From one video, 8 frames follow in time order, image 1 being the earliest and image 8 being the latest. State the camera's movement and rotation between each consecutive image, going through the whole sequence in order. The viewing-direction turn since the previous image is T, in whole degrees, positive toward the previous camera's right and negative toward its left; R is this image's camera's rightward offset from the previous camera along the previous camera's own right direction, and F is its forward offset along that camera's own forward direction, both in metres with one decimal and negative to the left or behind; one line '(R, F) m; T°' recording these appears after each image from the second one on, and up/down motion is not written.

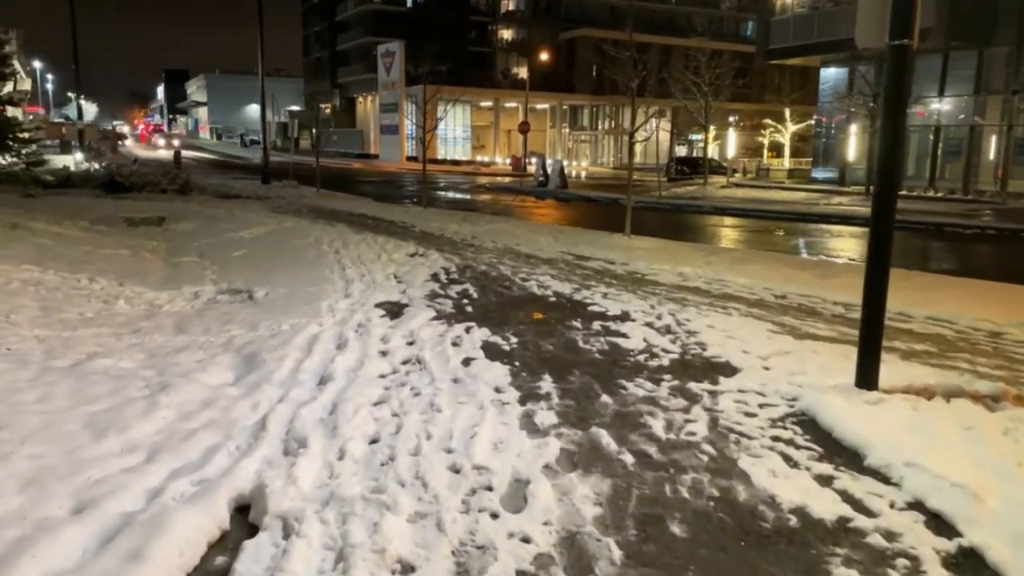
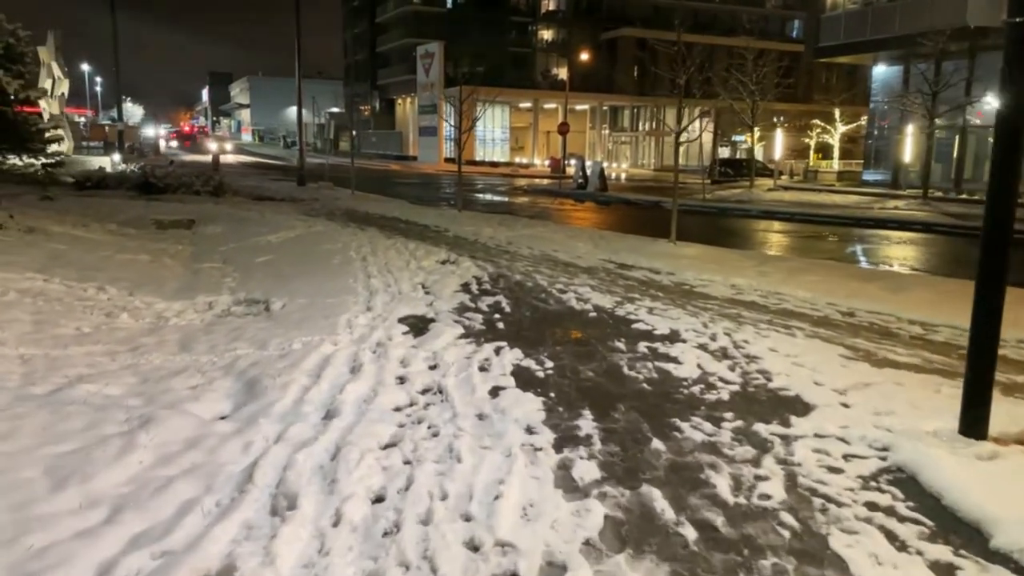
(0.0, +0.9) m; -3°
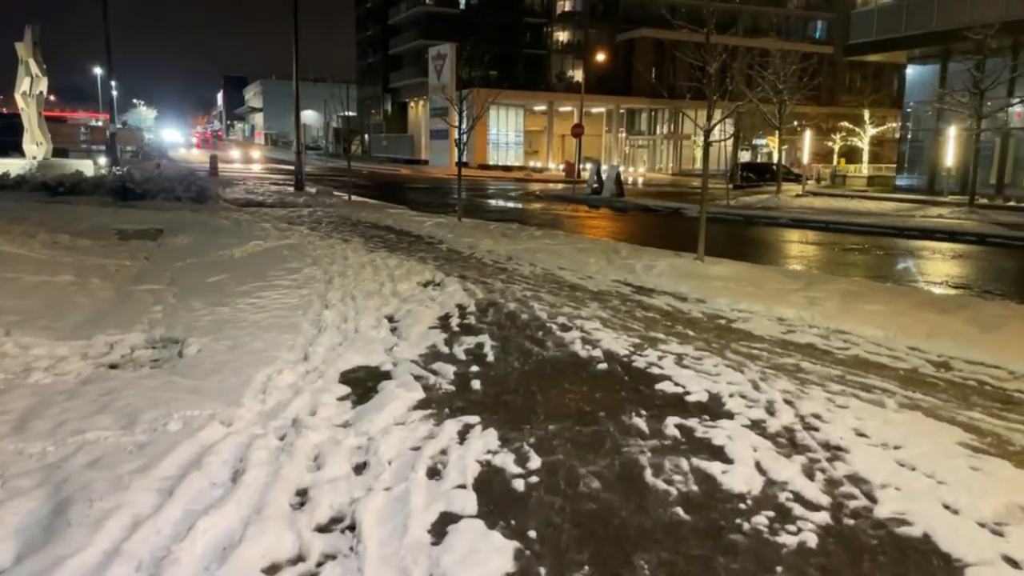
(+0.3, +2.2) m; -1°
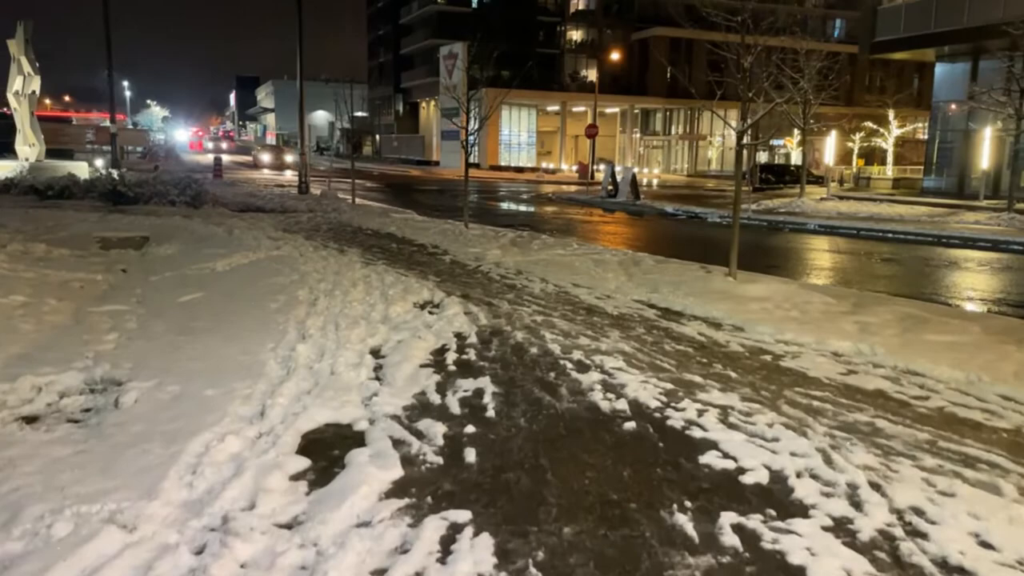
(0.0, +1.3) m; -1°
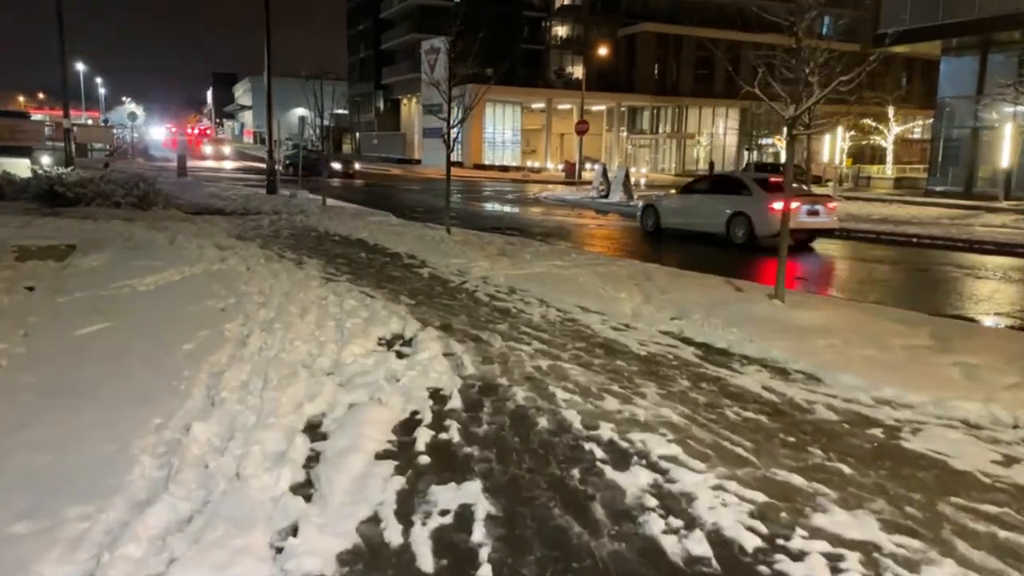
(-0.1, +2.3) m; +1°
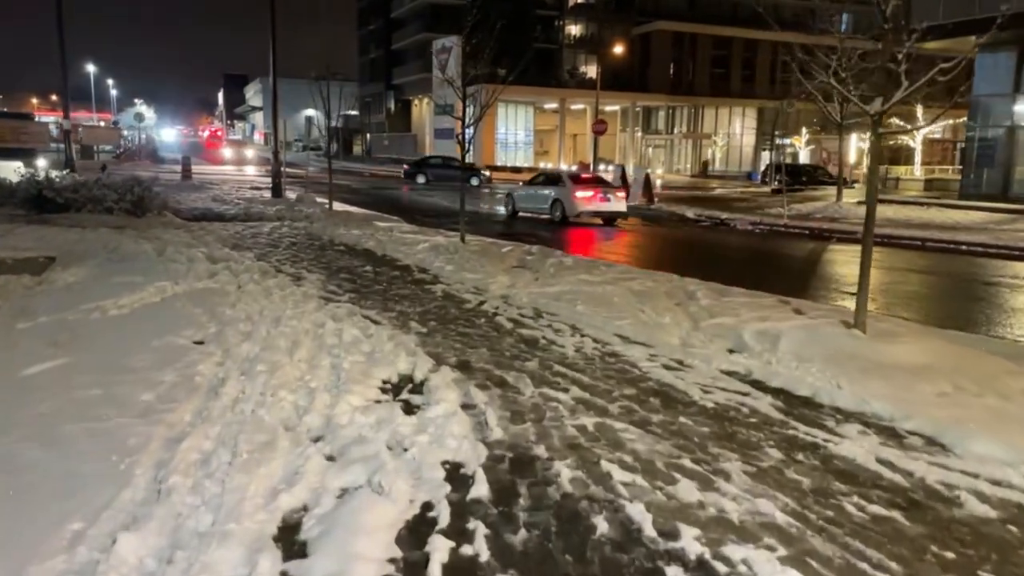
(-0.2, +1.4) m; -1°
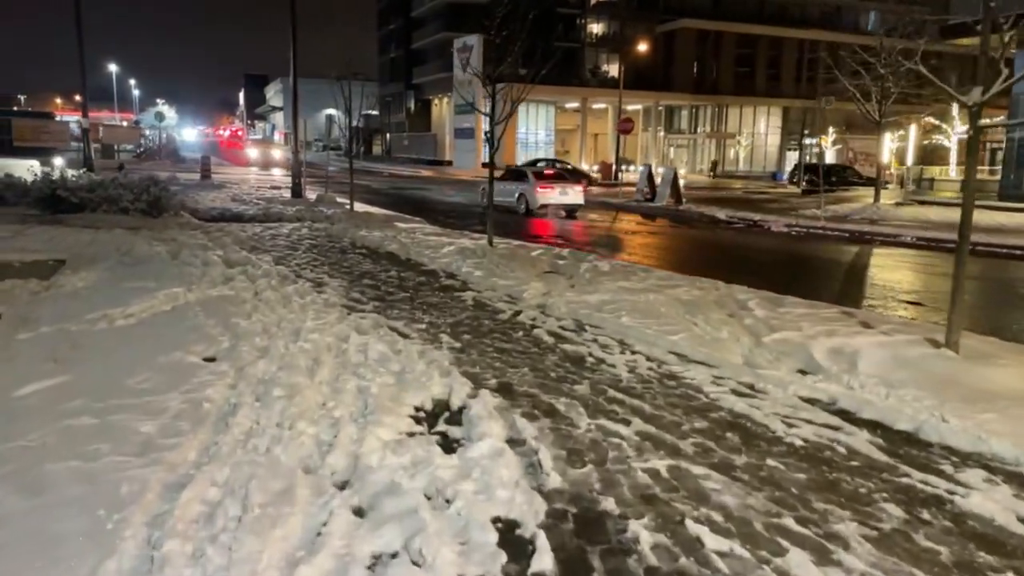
(-0.2, +0.8) m; -1°
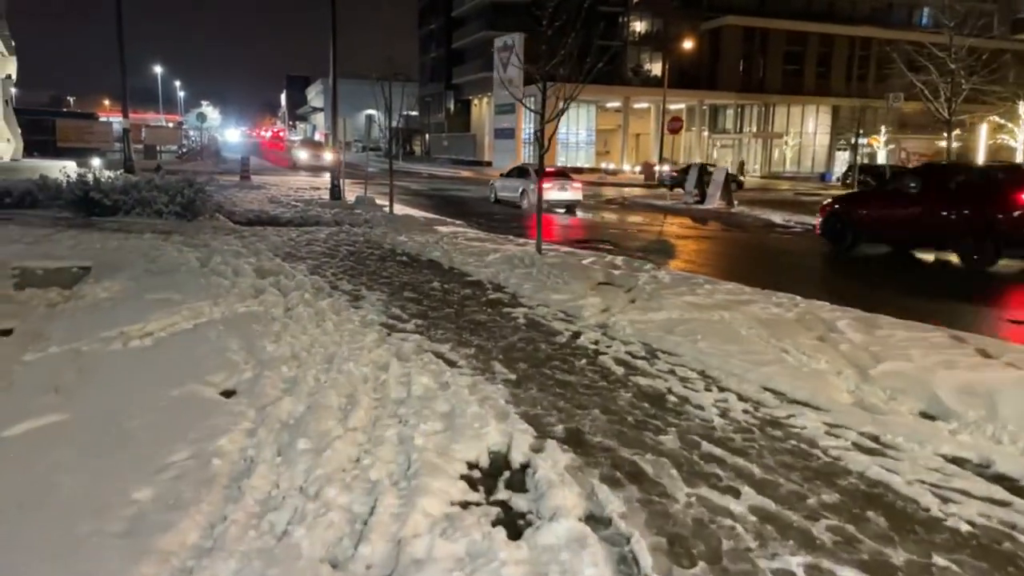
(-0.2, +1.0) m; -3°
